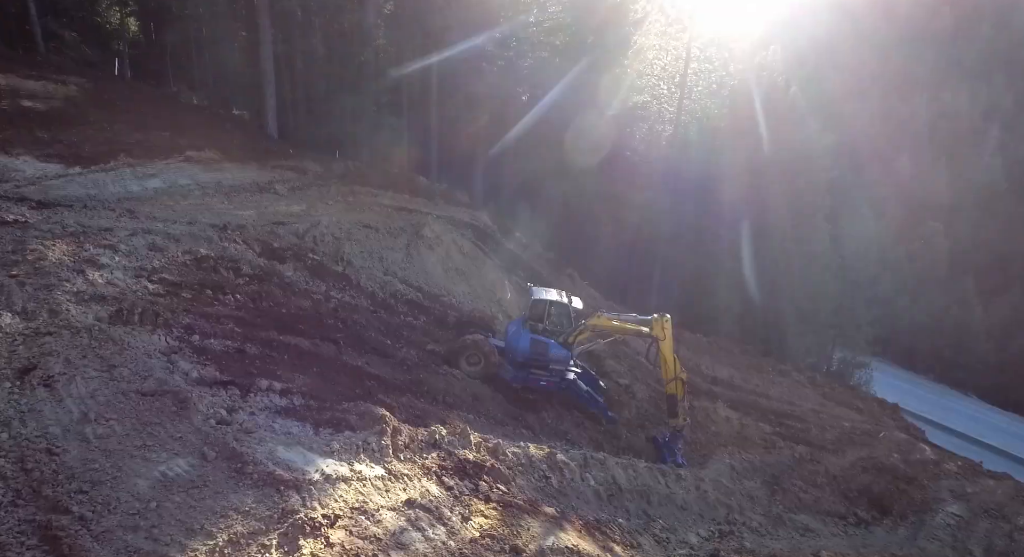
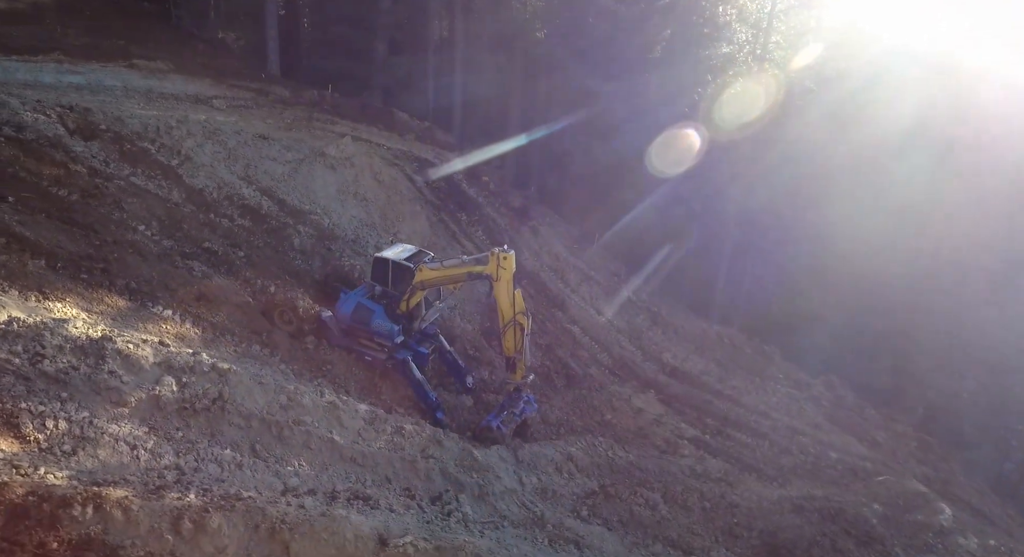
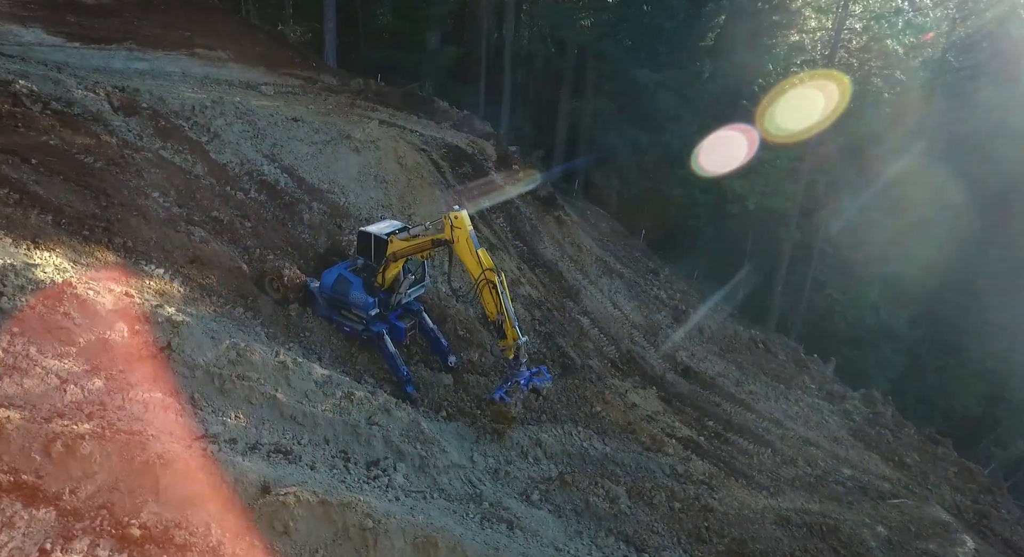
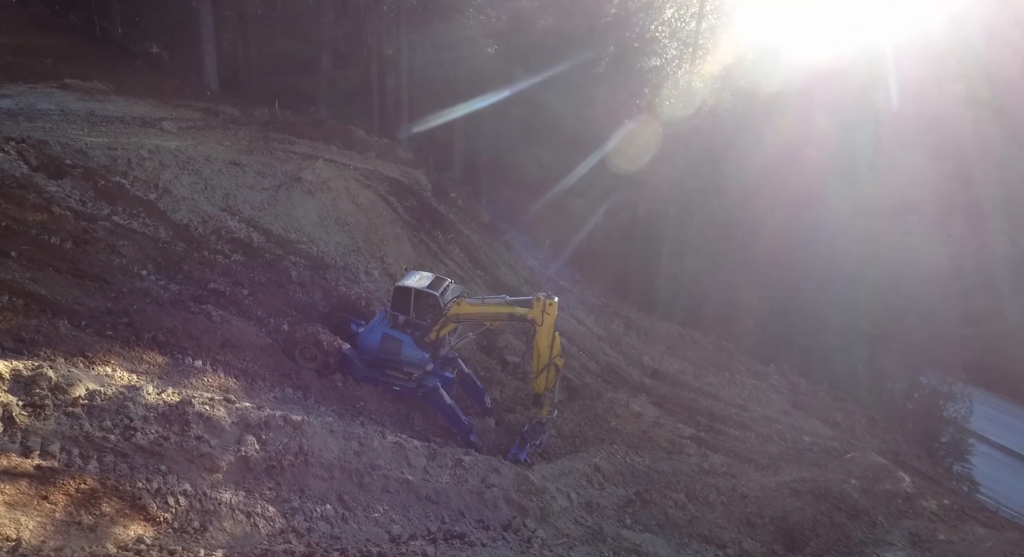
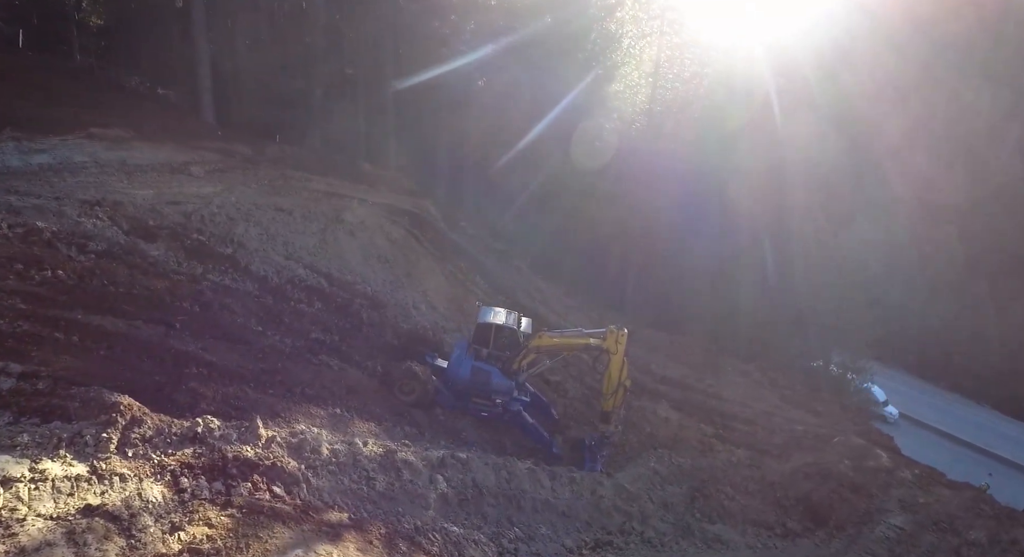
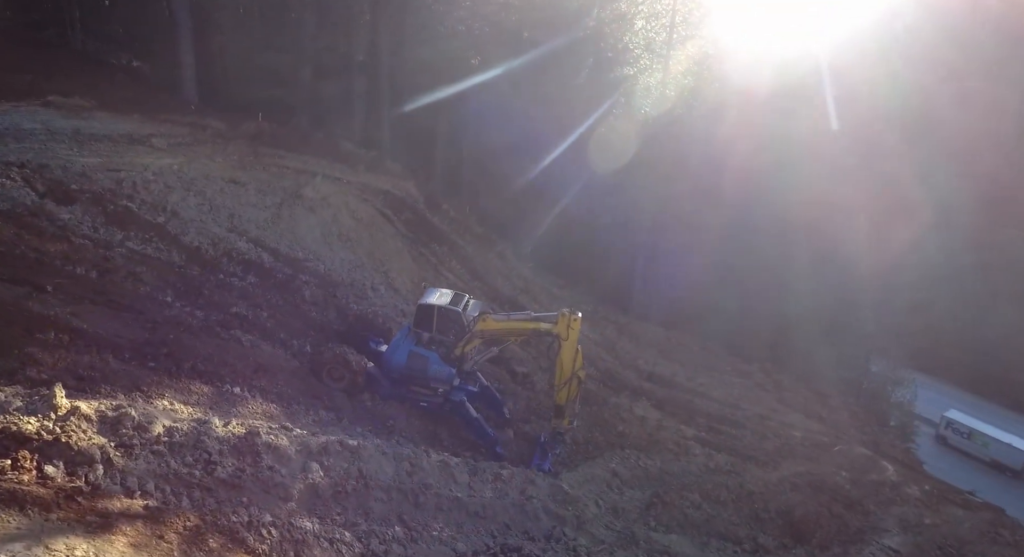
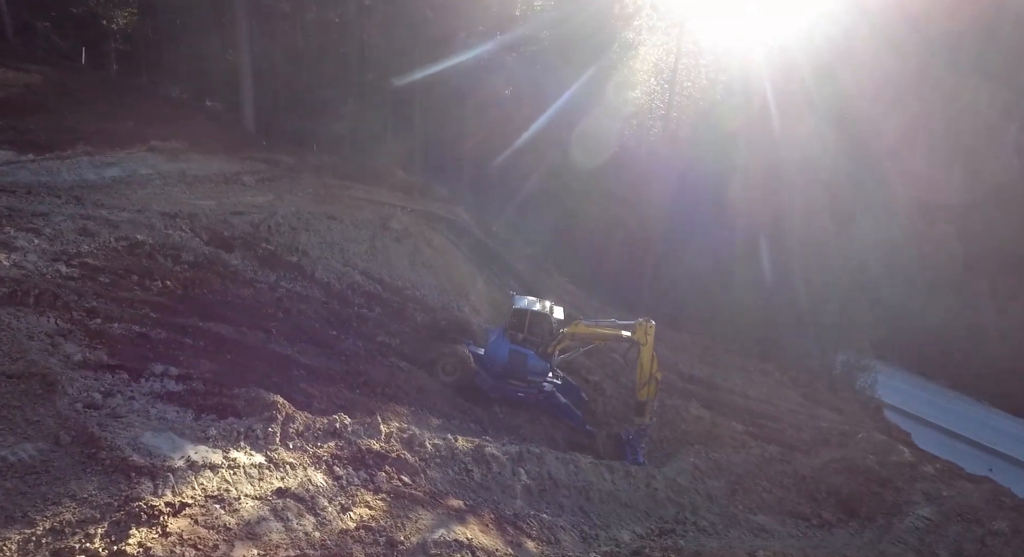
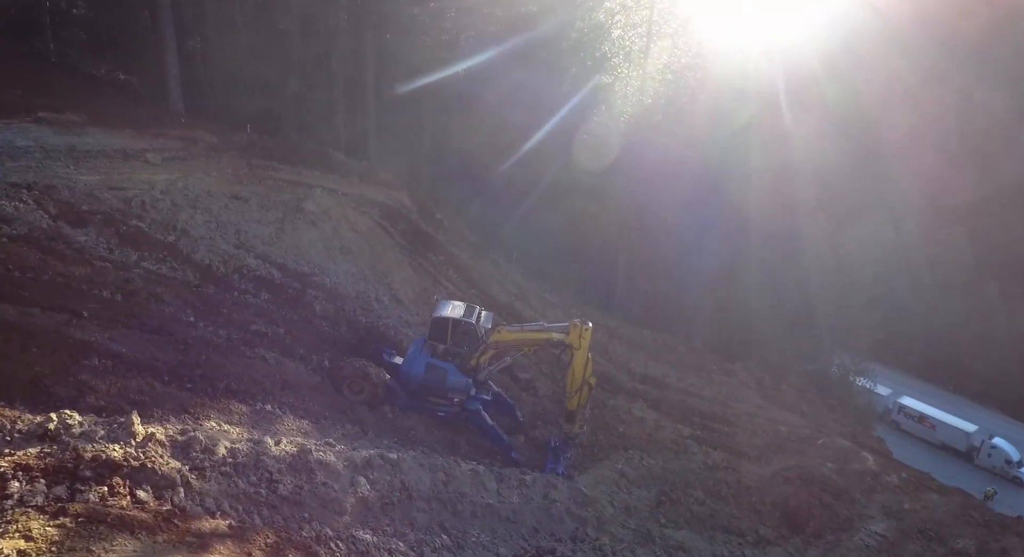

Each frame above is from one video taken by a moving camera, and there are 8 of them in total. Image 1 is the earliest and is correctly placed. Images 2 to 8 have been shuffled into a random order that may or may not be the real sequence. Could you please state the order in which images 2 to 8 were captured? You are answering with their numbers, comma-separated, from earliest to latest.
7, 5, 8, 6, 4, 2, 3
